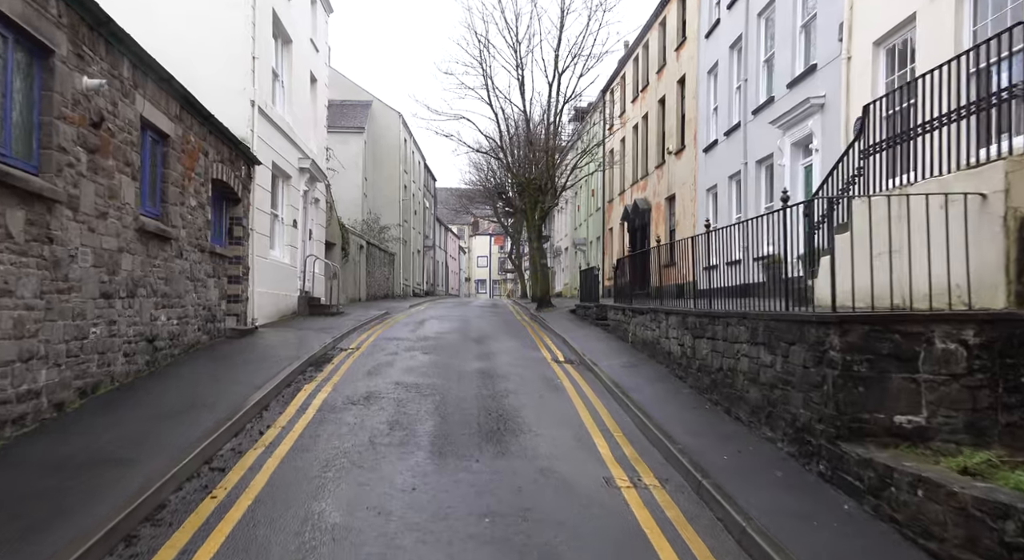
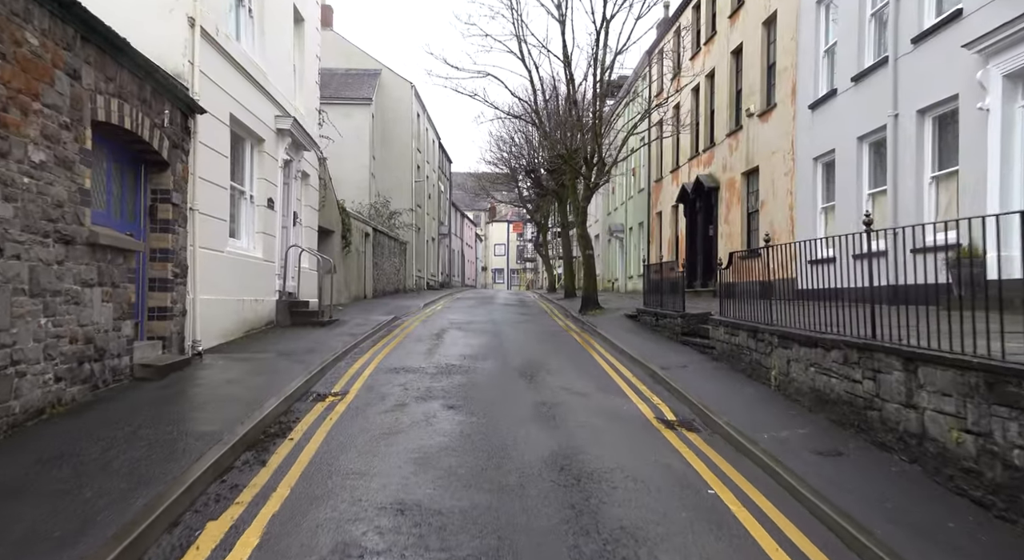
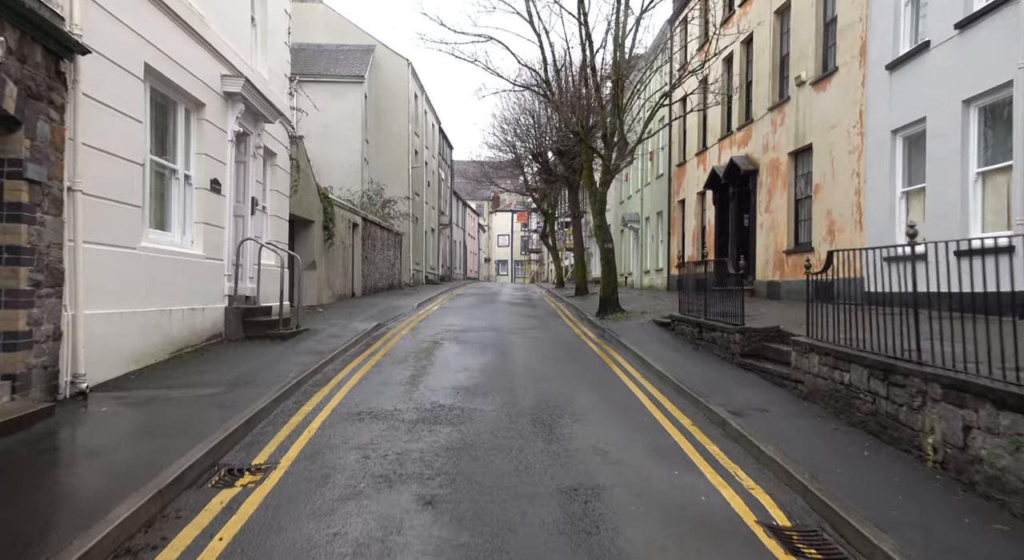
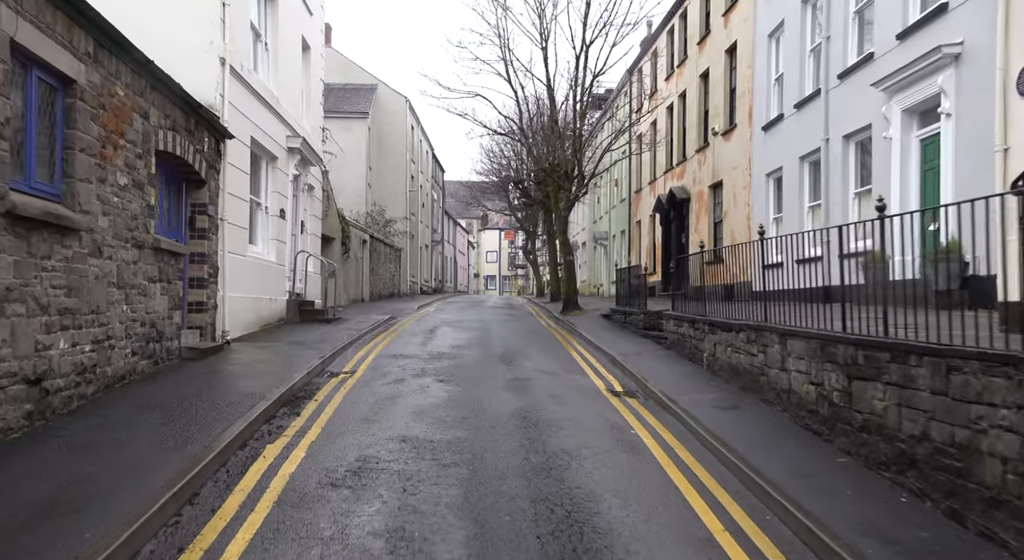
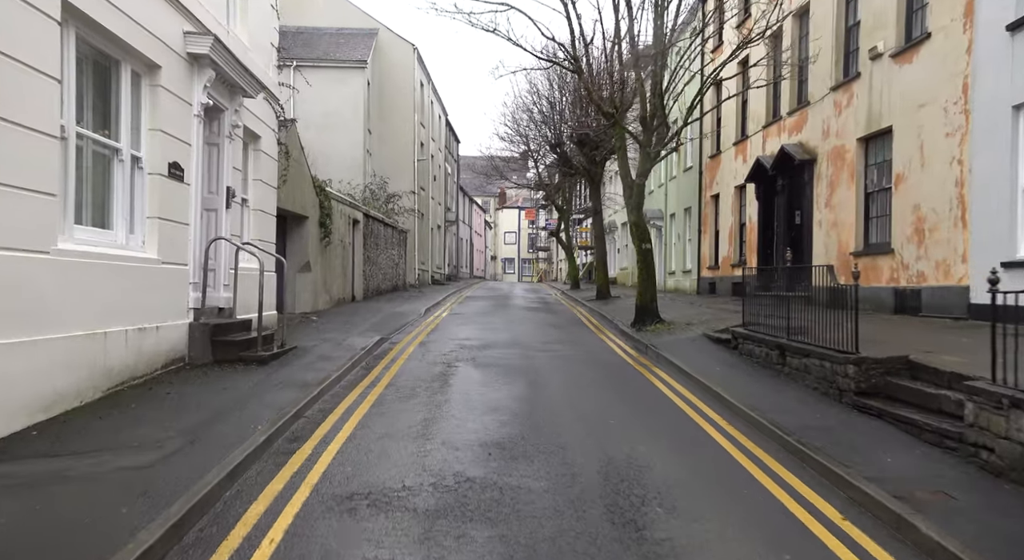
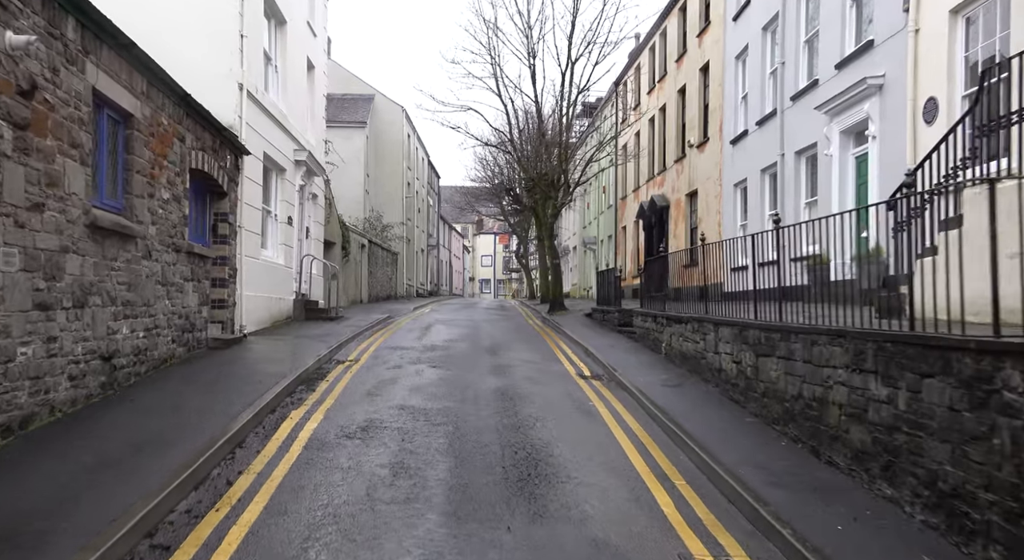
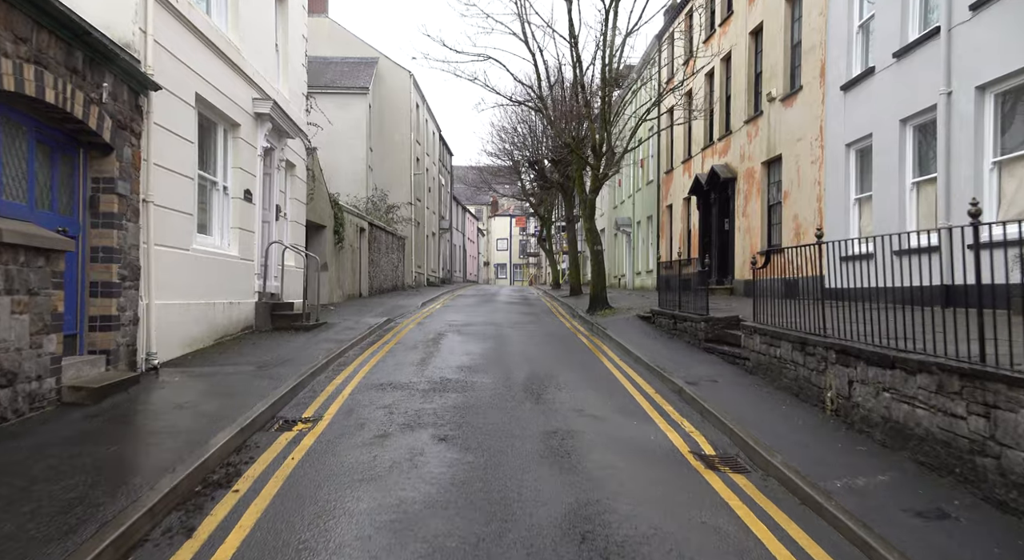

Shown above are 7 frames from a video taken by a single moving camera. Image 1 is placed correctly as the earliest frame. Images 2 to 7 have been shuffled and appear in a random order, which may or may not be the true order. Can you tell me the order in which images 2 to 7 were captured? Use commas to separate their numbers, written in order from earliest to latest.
6, 4, 2, 7, 3, 5
